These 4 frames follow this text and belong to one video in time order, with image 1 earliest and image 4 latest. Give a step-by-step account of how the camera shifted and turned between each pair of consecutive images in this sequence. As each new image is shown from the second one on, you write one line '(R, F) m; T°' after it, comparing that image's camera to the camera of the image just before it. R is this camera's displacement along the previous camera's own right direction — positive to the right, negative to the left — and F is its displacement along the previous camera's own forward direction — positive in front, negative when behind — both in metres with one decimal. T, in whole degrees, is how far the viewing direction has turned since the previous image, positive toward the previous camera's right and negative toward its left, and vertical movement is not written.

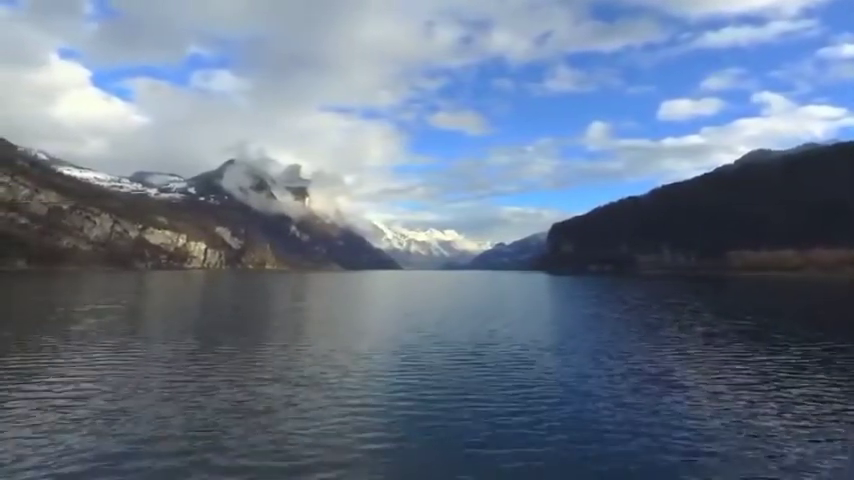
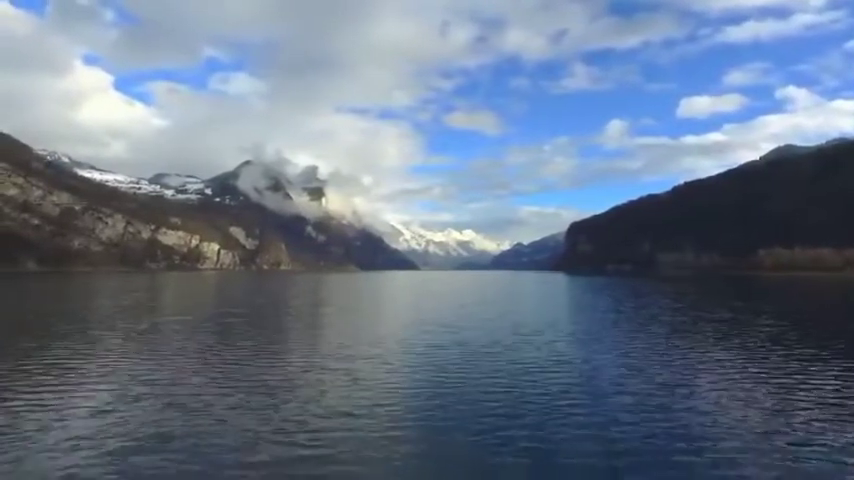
(+0.4, +3.2) m; -1°
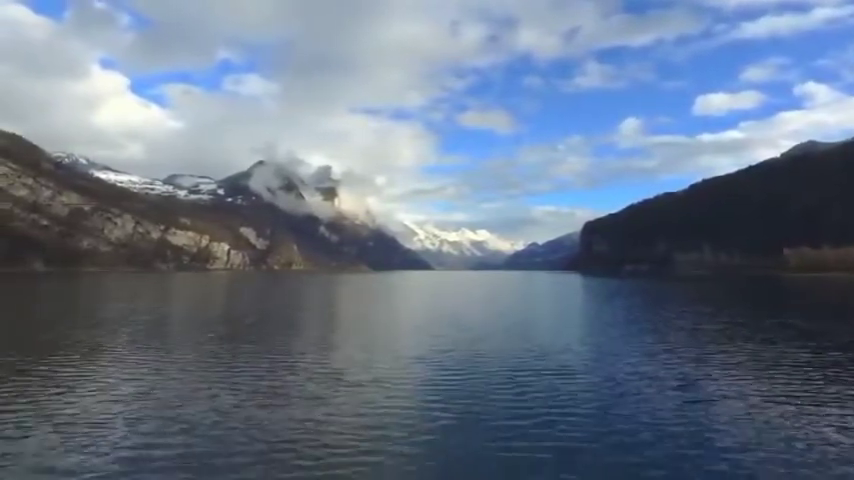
(+0.4, +2.6) m; -1°
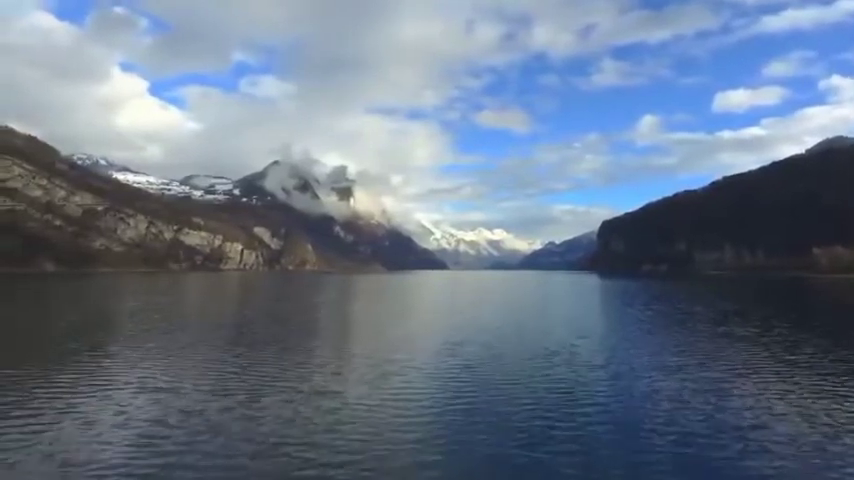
(+0.3, +2.4) m; -1°
